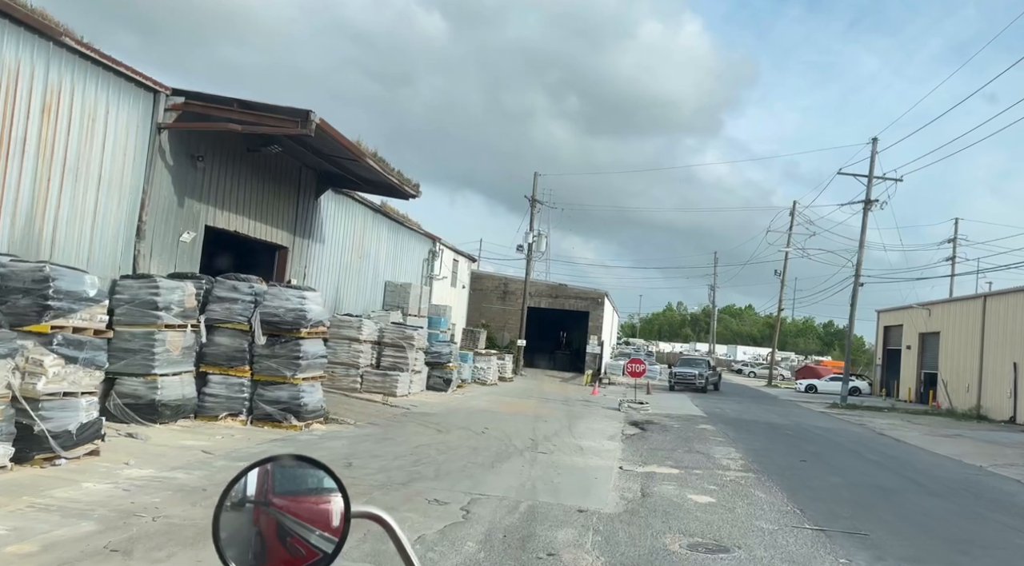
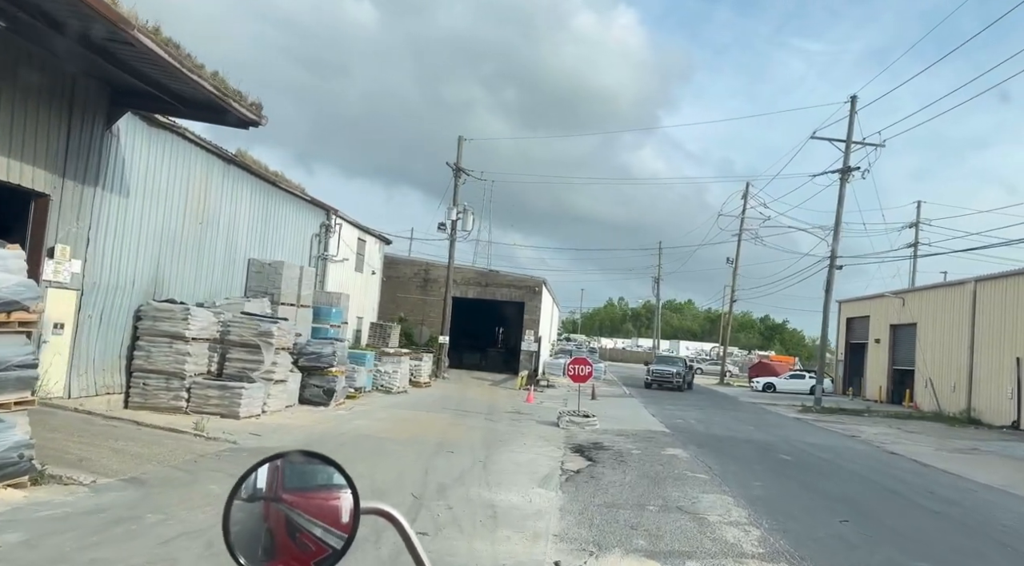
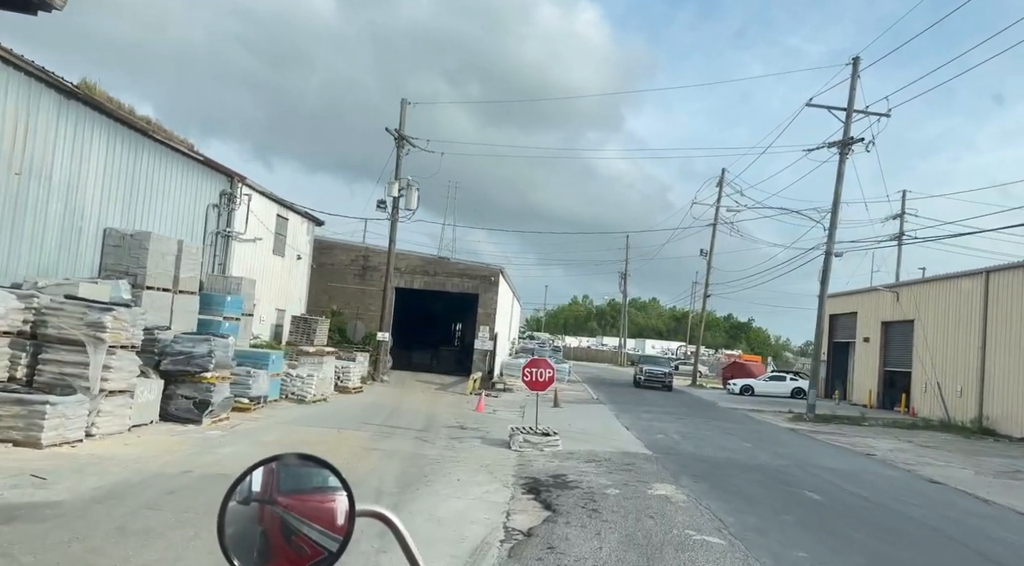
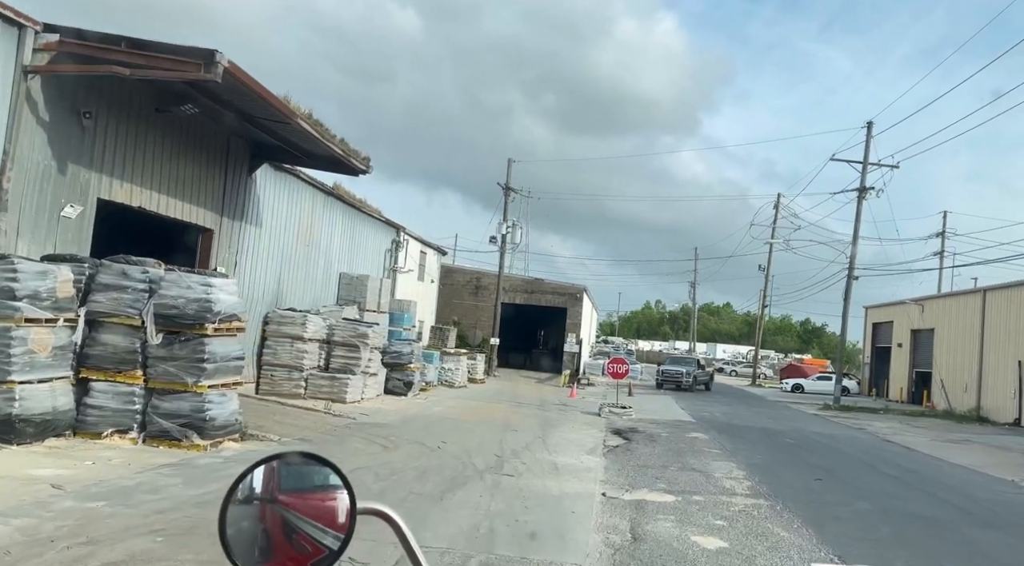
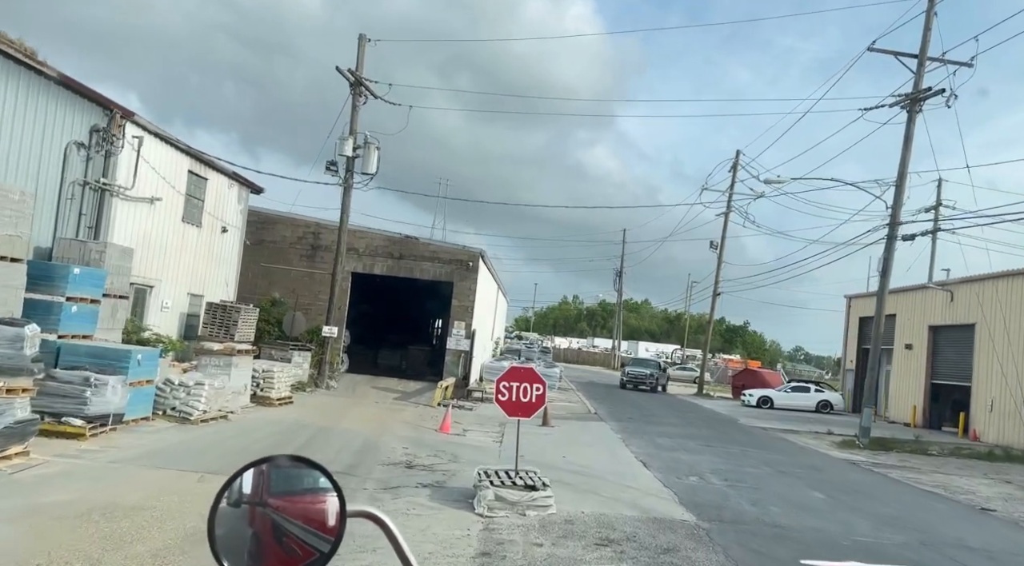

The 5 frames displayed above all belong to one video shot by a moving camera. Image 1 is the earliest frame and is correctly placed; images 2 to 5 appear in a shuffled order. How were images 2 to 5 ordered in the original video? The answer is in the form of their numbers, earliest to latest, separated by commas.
4, 2, 3, 5
